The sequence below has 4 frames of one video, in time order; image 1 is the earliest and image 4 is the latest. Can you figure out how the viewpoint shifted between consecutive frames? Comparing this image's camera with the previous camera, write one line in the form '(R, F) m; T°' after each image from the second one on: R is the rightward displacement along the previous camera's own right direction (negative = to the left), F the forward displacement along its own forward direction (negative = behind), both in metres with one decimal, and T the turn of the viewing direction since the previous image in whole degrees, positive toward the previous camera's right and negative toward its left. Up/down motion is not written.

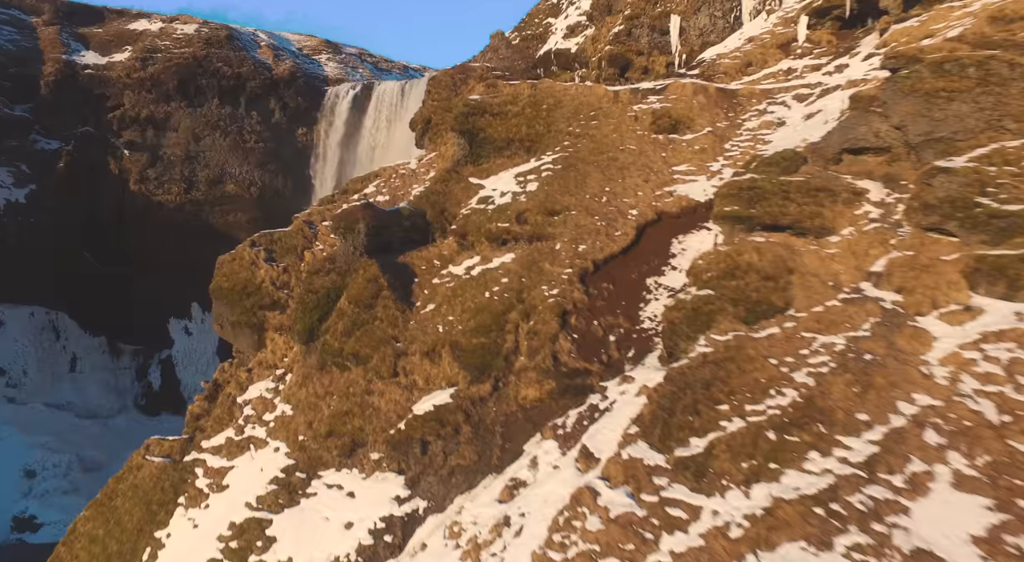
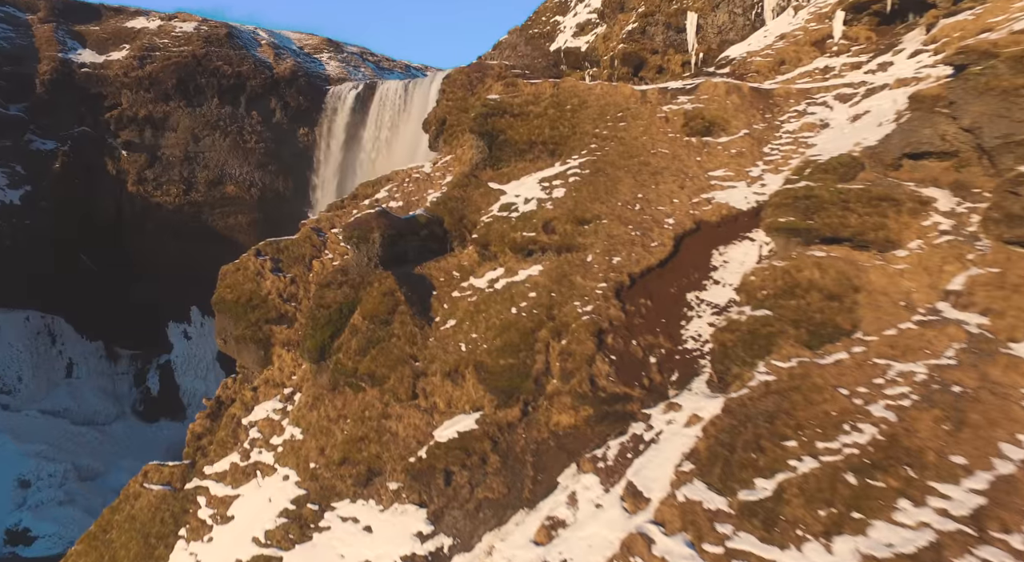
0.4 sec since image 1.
(-0.5, +0.8) m; 0°
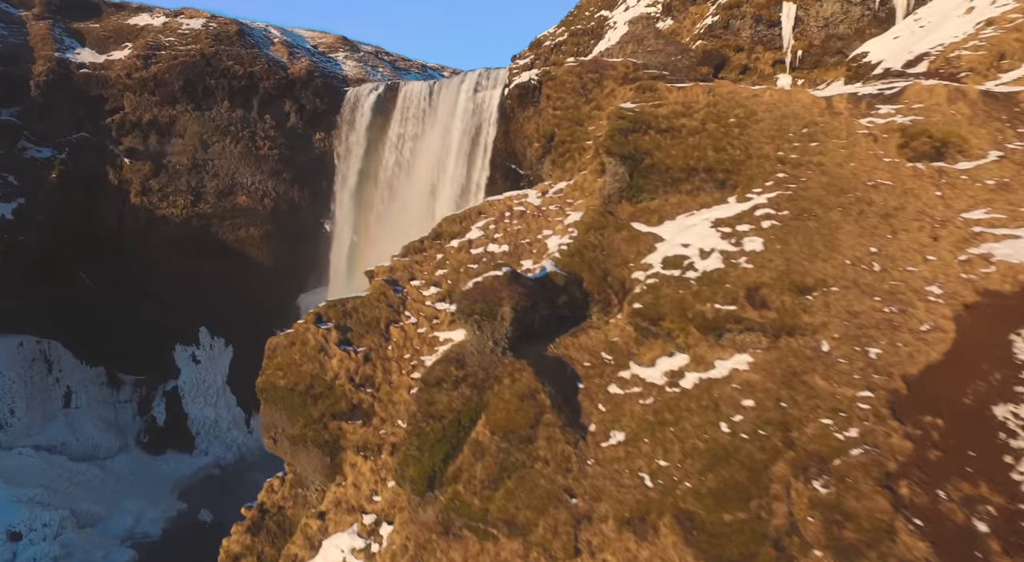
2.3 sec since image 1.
(-2.4, +3.4) m; 0°
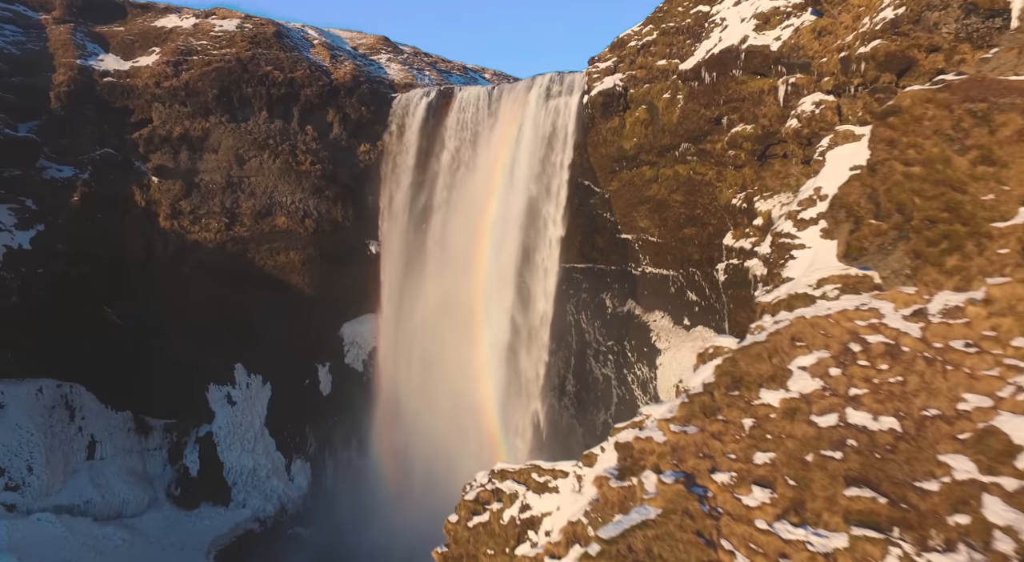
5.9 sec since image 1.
(-3.6, +4.5) m; -1°
